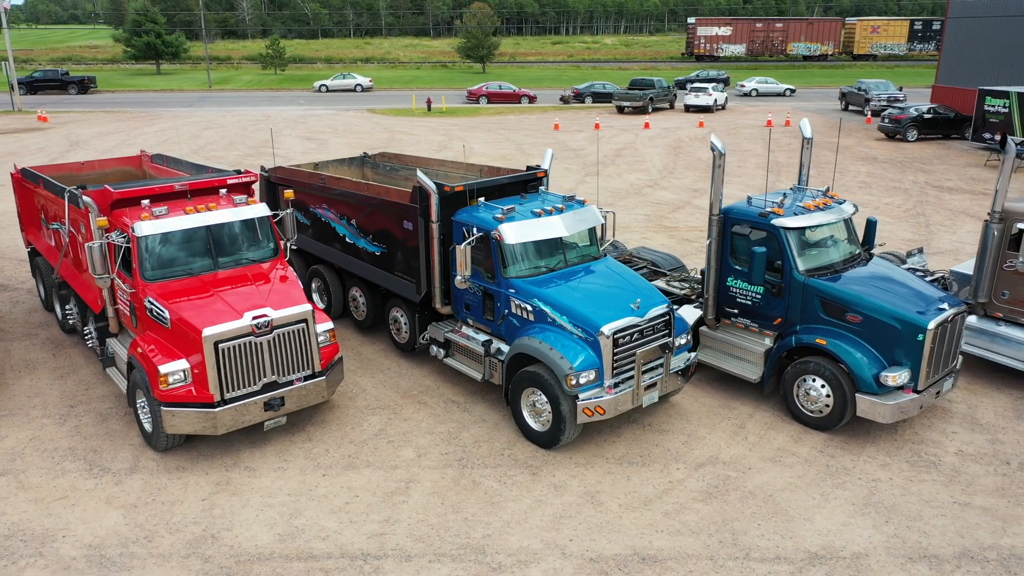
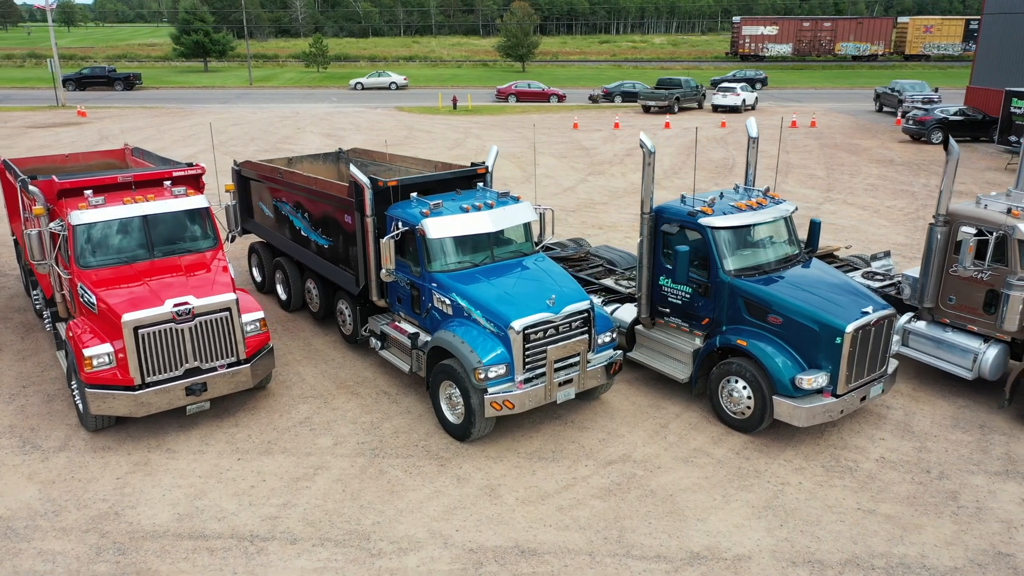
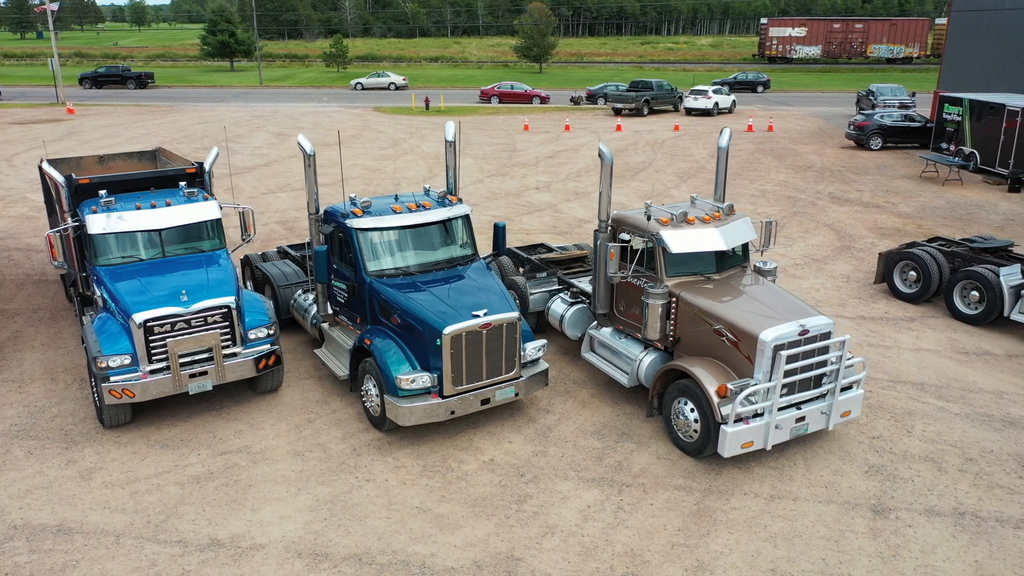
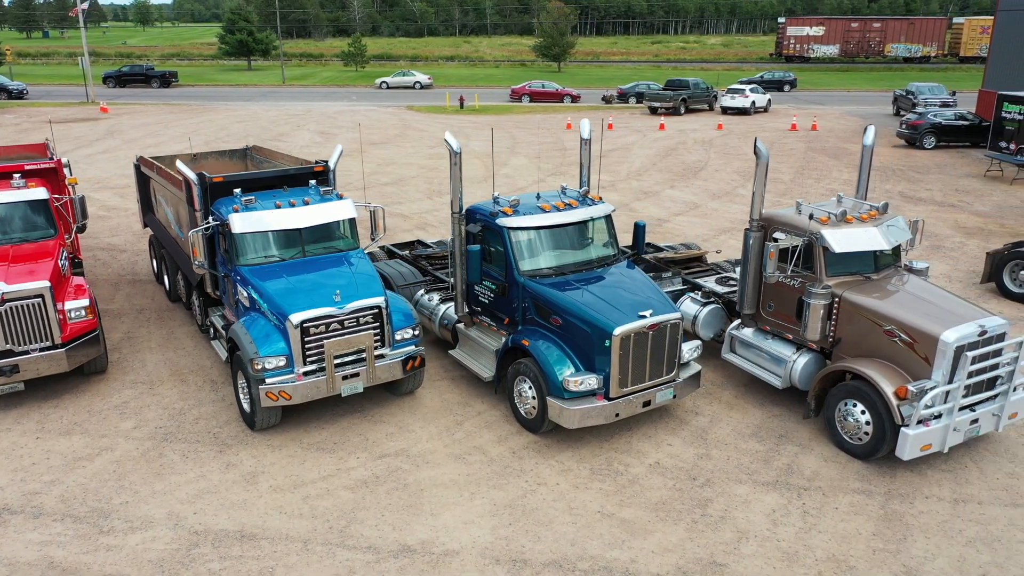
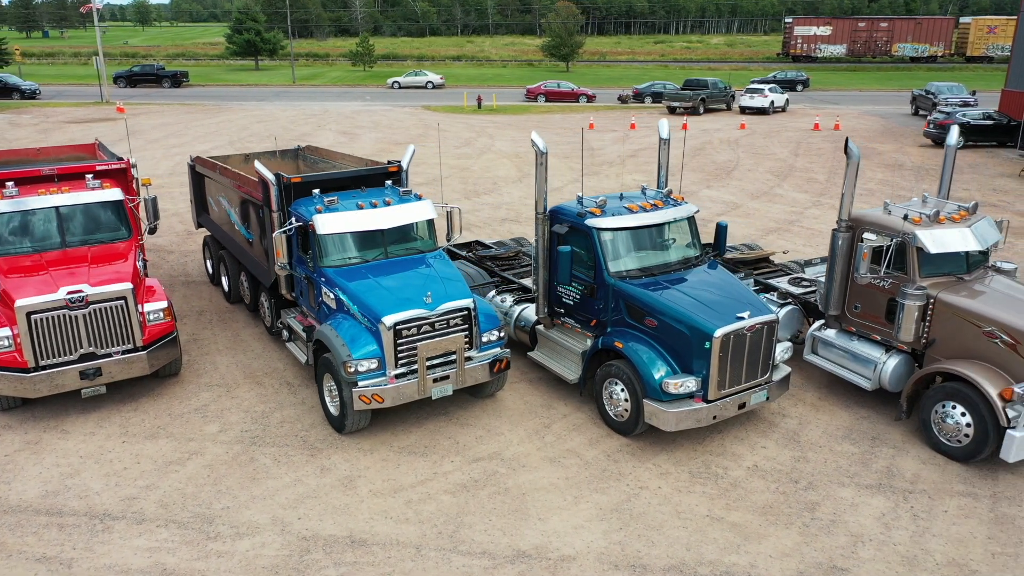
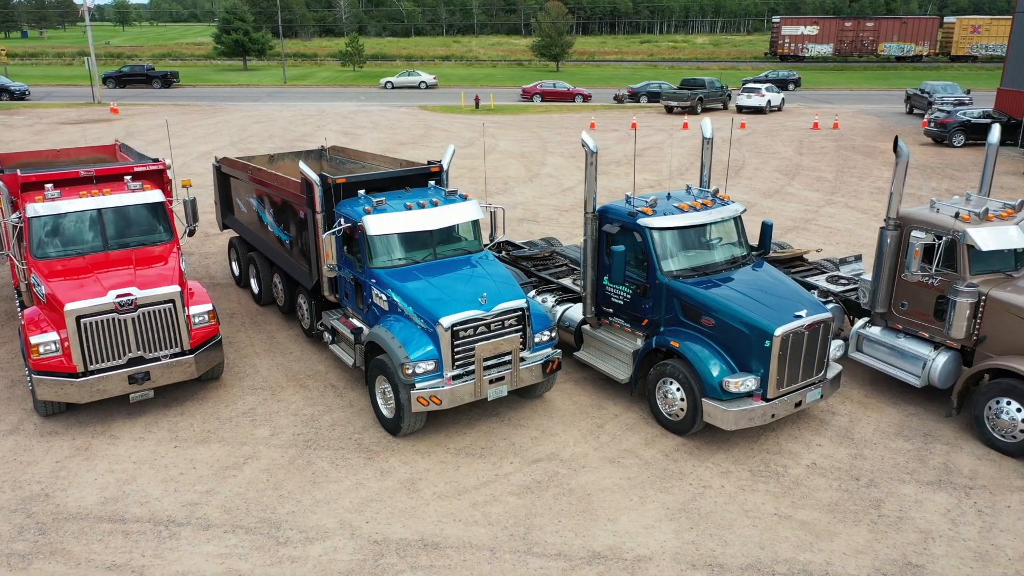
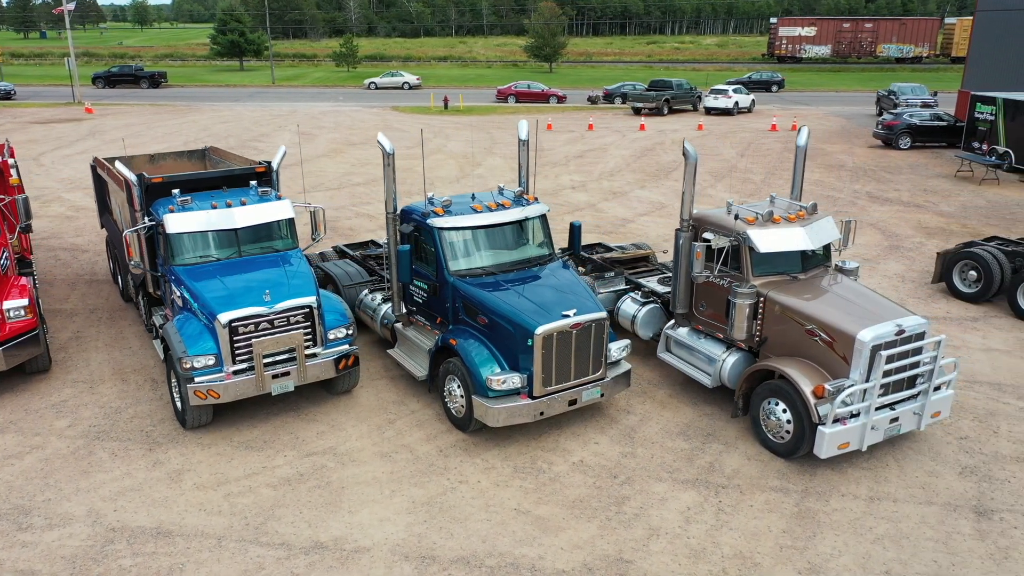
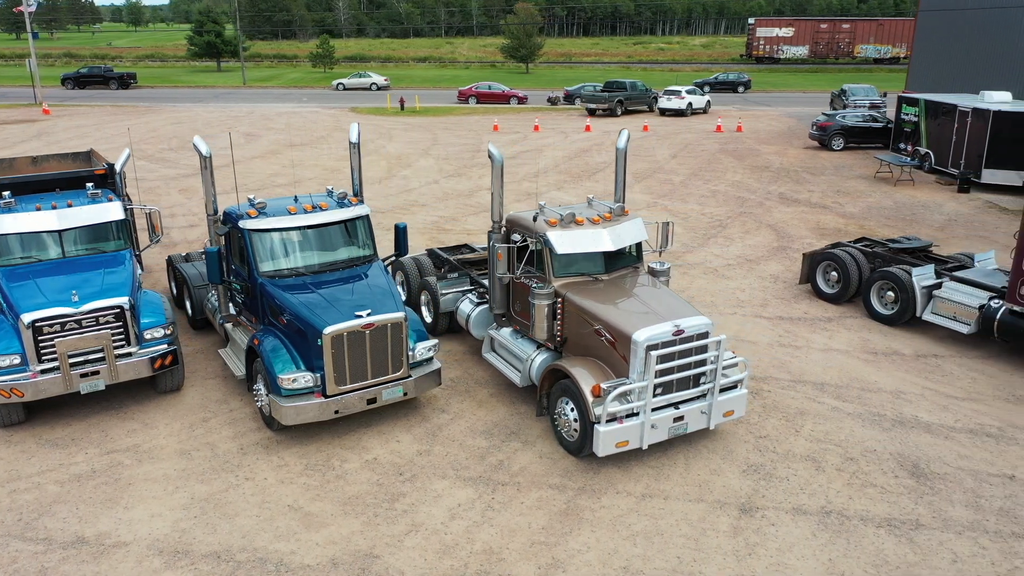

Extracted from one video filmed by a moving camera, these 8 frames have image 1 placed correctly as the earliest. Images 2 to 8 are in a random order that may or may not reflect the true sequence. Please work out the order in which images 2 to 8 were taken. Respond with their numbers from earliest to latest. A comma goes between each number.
2, 6, 5, 4, 7, 3, 8
